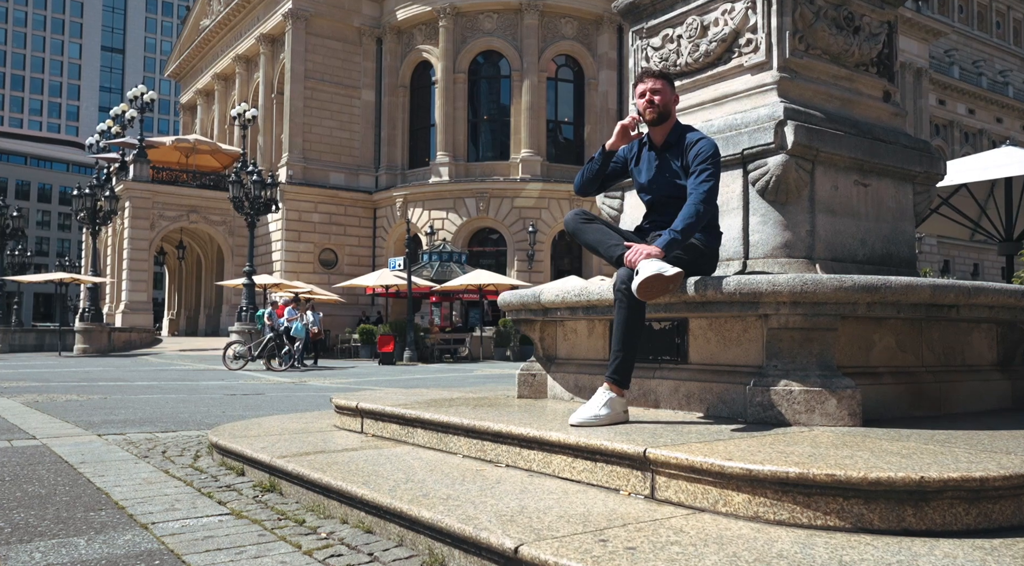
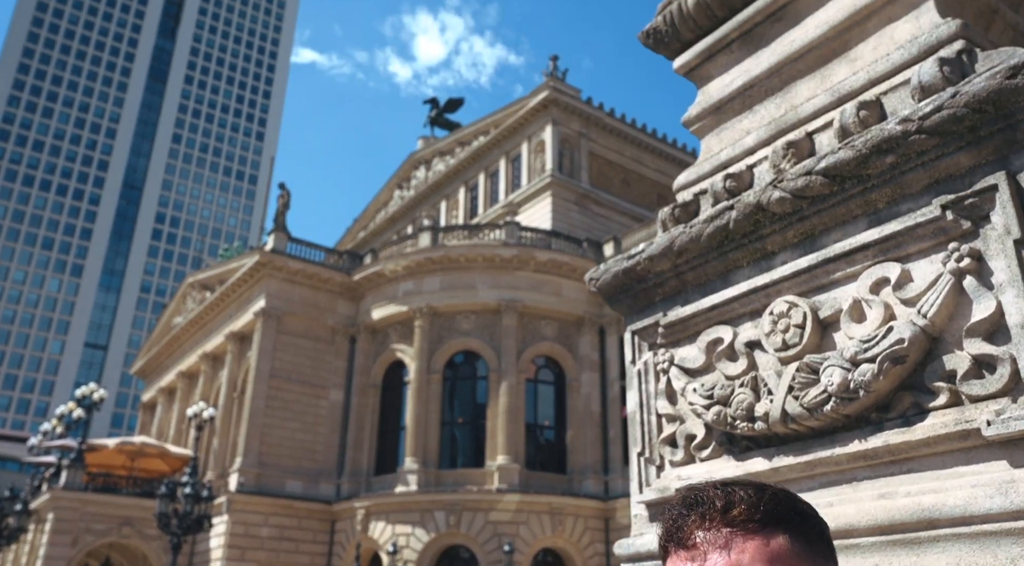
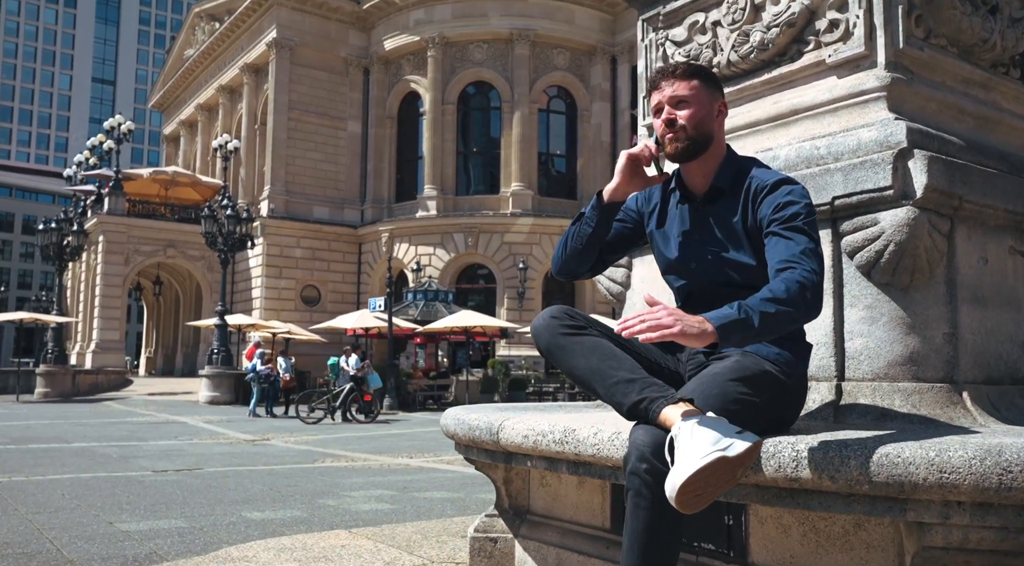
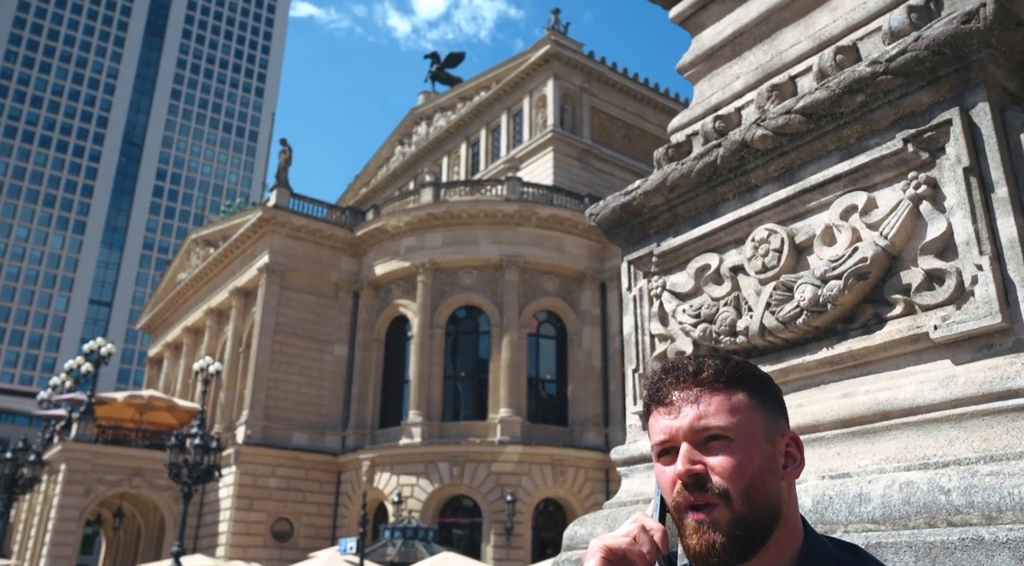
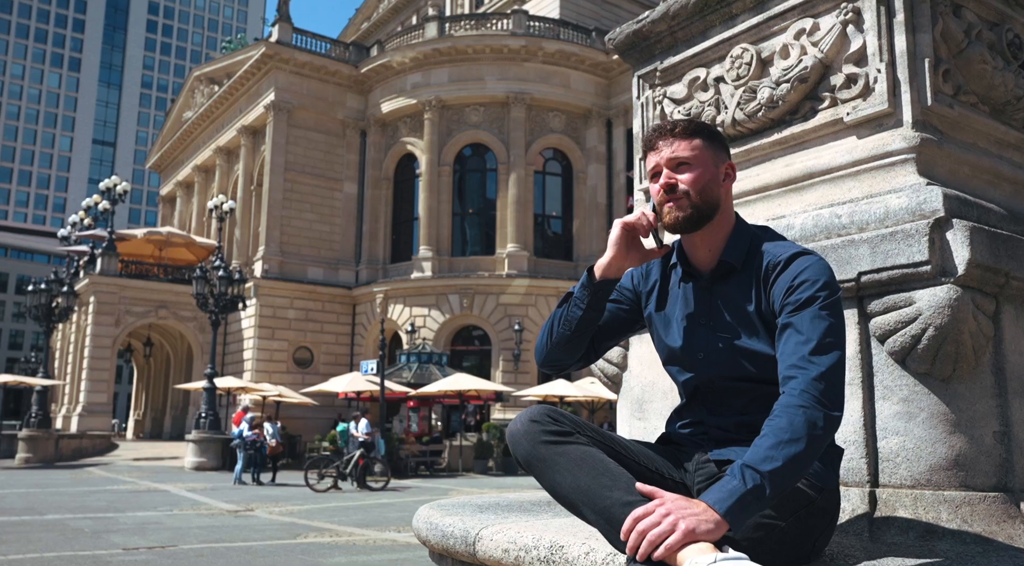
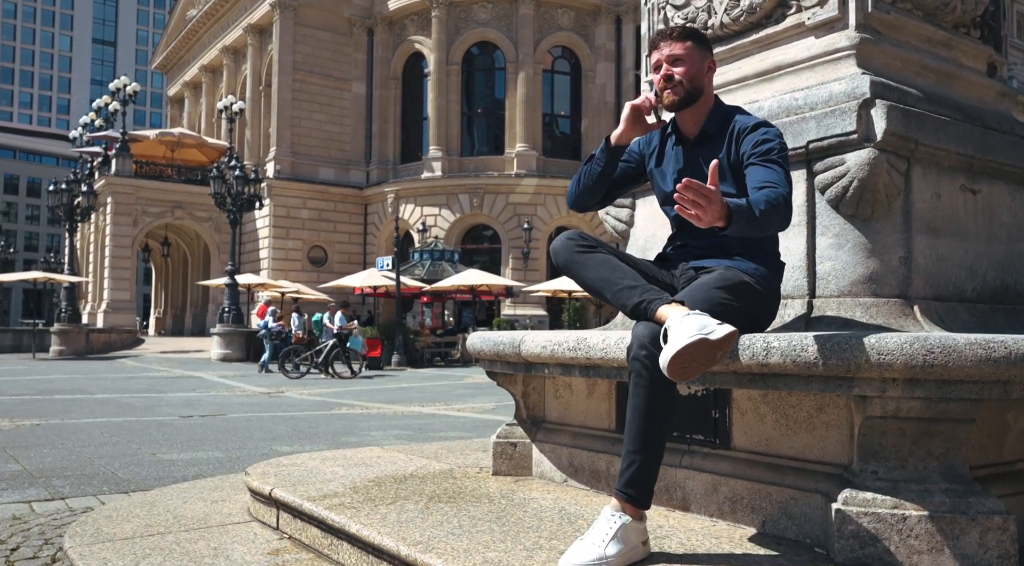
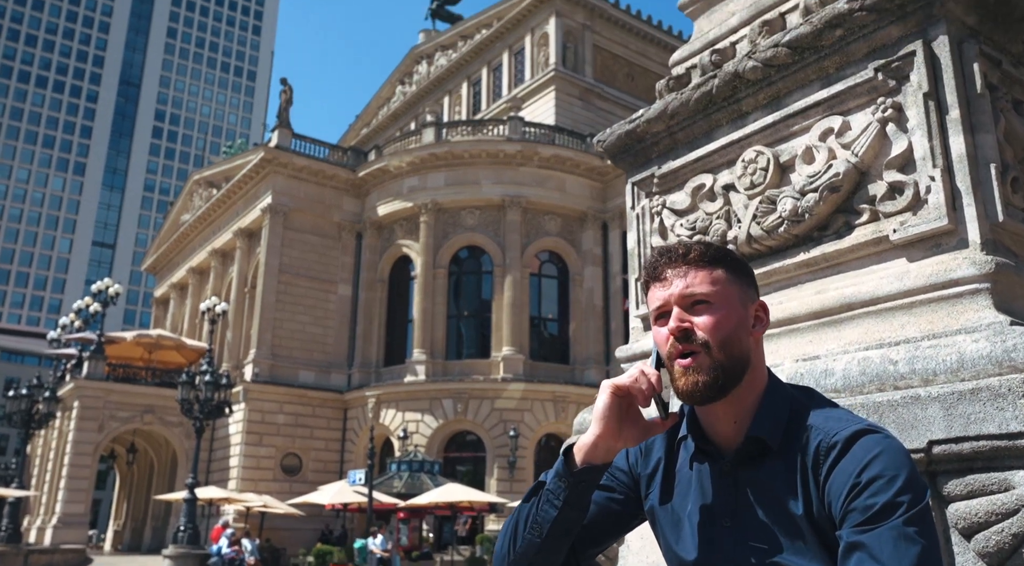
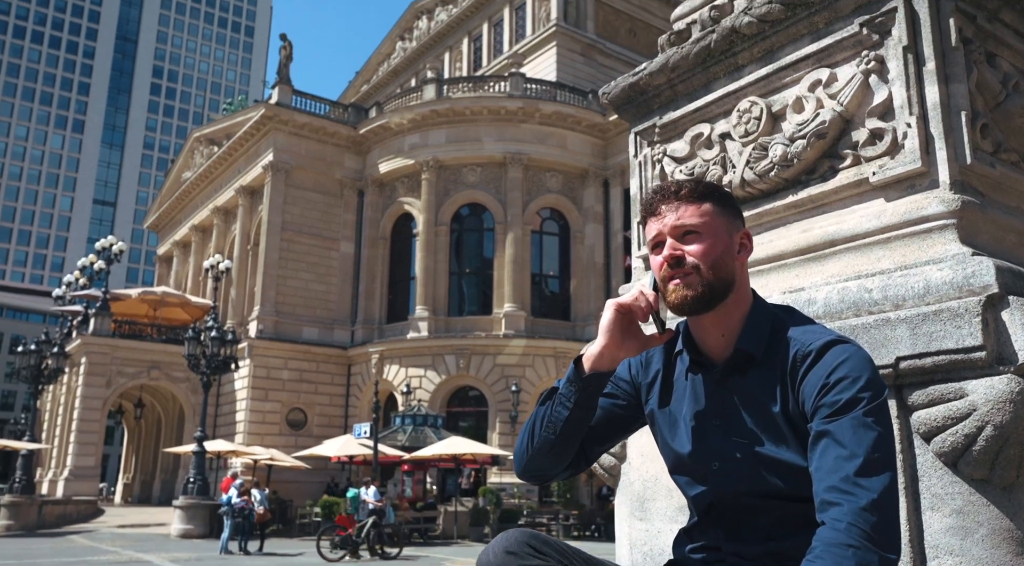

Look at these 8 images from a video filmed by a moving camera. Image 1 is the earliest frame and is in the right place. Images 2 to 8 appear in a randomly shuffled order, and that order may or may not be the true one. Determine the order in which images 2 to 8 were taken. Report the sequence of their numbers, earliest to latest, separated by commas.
6, 3, 5, 8, 7, 4, 2
